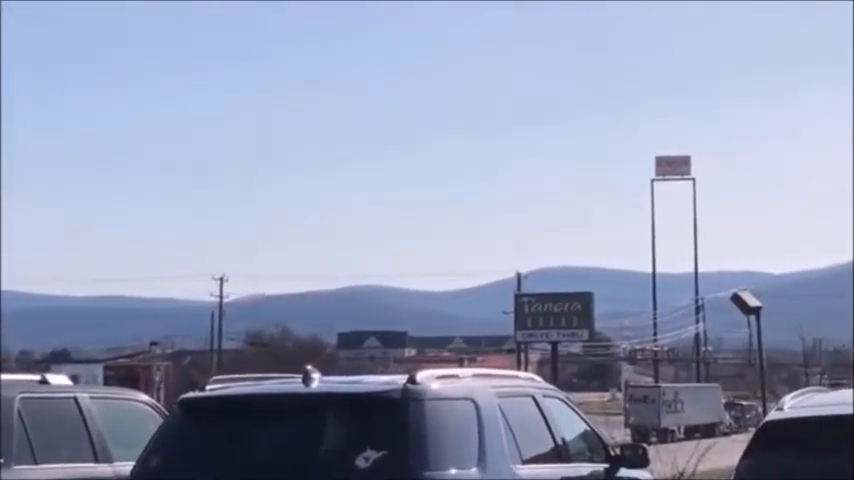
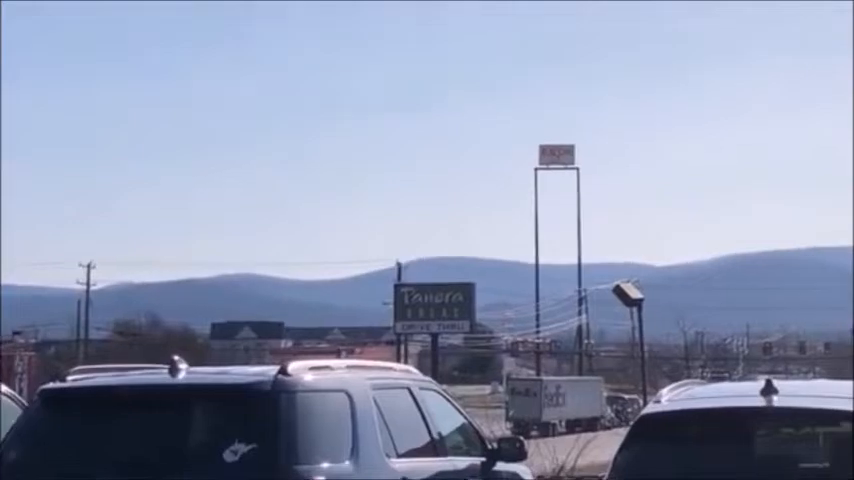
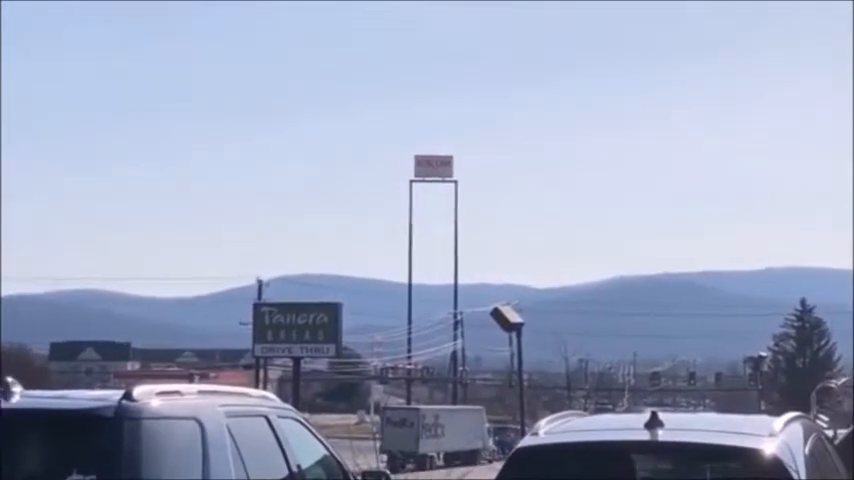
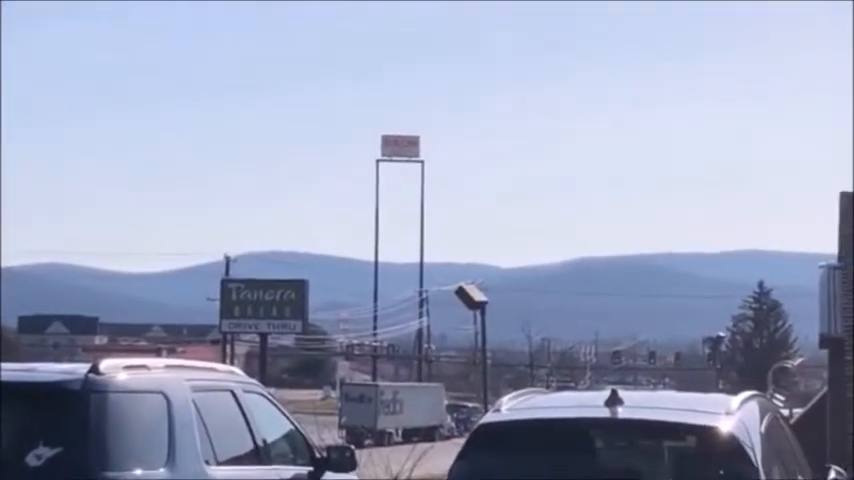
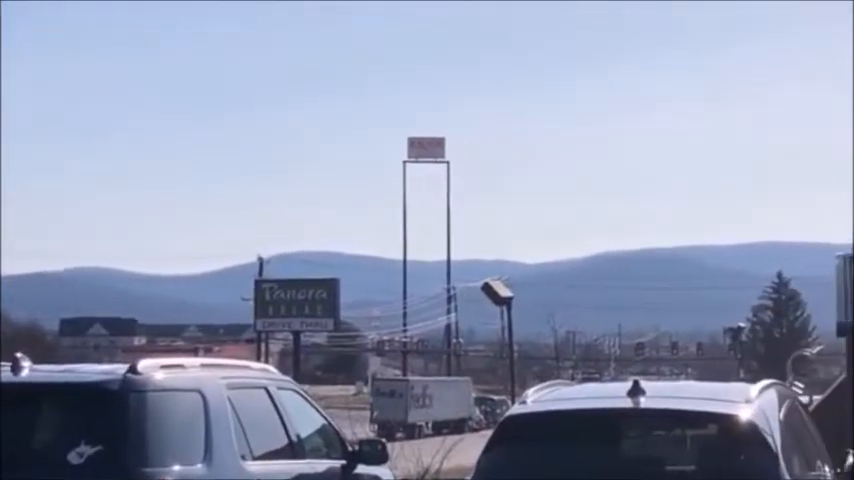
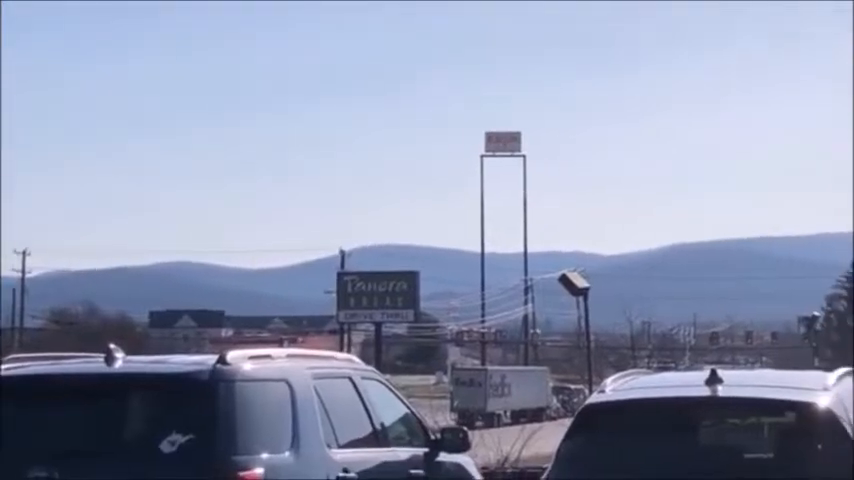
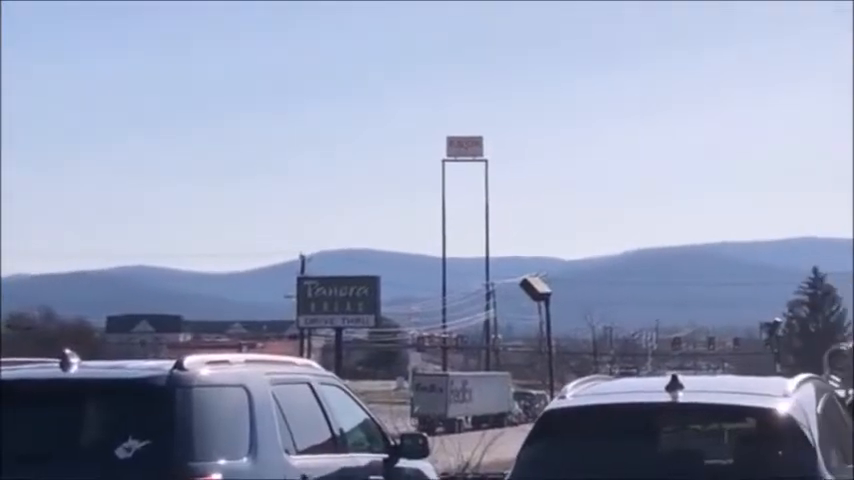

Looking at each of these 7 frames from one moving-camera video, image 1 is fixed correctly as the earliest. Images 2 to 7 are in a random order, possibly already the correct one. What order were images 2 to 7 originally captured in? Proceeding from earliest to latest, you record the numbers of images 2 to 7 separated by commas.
2, 6, 7, 5, 4, 3
